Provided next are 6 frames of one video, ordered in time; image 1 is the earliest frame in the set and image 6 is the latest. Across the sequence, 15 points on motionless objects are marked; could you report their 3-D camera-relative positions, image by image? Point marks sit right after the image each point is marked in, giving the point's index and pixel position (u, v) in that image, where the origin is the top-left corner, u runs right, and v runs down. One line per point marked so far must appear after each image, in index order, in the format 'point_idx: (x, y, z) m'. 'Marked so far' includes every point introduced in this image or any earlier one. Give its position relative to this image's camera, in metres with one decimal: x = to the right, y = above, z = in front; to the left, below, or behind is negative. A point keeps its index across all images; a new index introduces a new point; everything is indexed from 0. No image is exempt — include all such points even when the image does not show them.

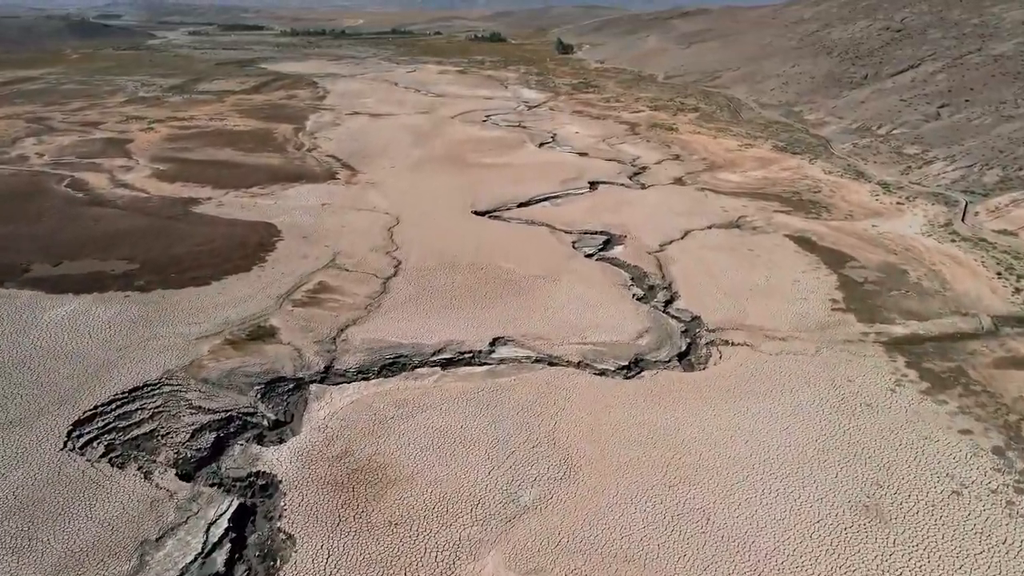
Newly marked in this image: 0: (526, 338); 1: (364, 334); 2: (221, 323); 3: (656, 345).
0: (+0.3, -1.1, +14.3) m
1: (-3.1, -1.0, +14.5) m
2: (-6.2, -0.8, +14.6) m
3: (+3.0, -1.2, +14.1) m
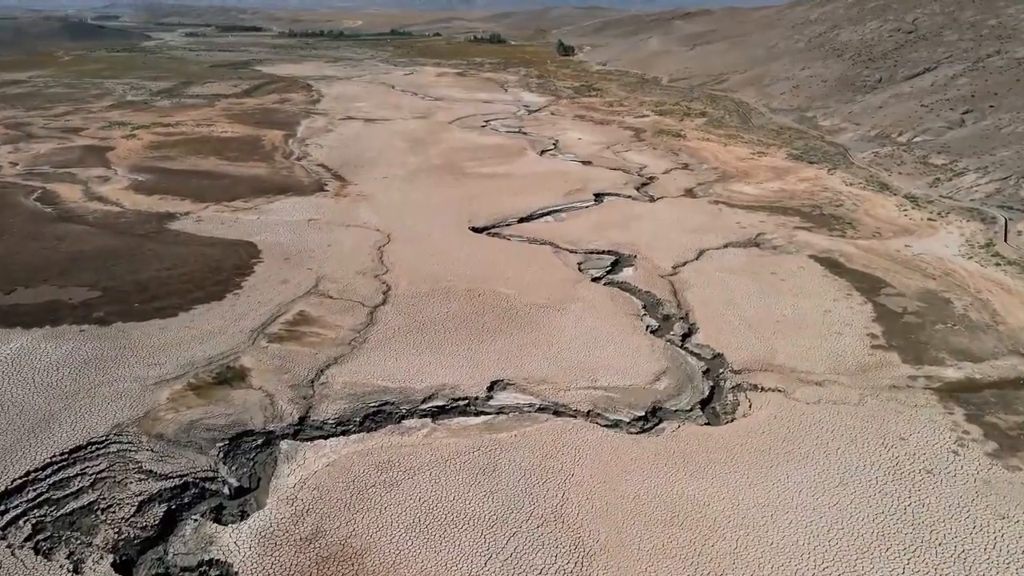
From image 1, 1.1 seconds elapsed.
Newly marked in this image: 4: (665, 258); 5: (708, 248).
0: (+0.3, -1.7, +12.7) m
1: (-3.1, -1.7, +12.9) m
2: (-6.2, -1.4, +12.9) m
3: (+3.0, -1.9, +12.4) m
4: (+4.2, +0.8, +18.8) m
5: (+5.6, +1.1, +19.6) m
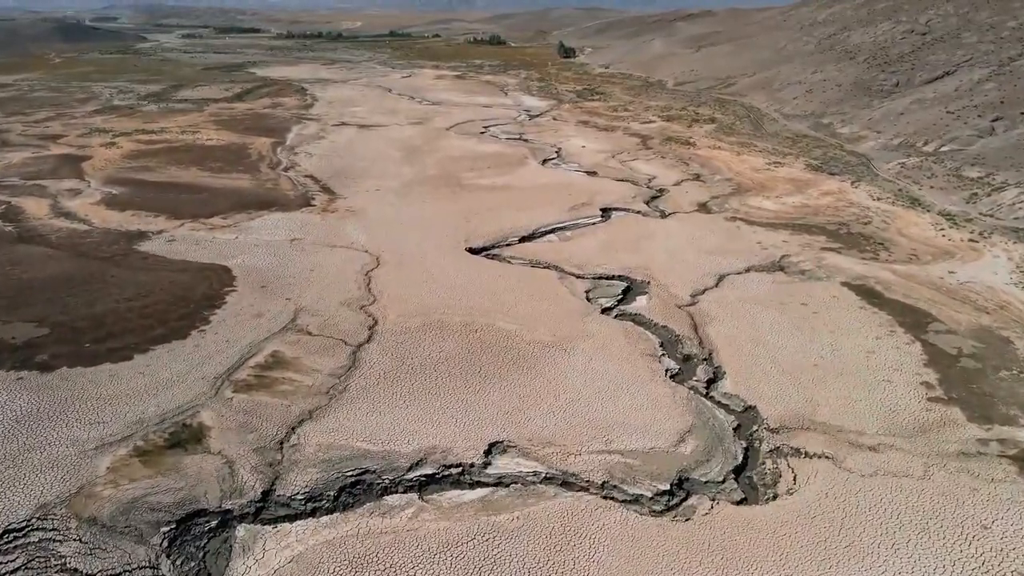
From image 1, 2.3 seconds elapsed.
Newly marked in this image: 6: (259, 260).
0: (+0.3, -2.5, +10.9) m
1: (-3.1, -2.4, +11.1) m
2: (-6.2, -2.2, +11.1) m
3: (+3.0, -2.6, +10.6) m
4: (+4.2, +0.1, +17.0) m
5: (+5.6, +0.4, +17.8) m
6: (-6.8, +0.7, +18.4) m
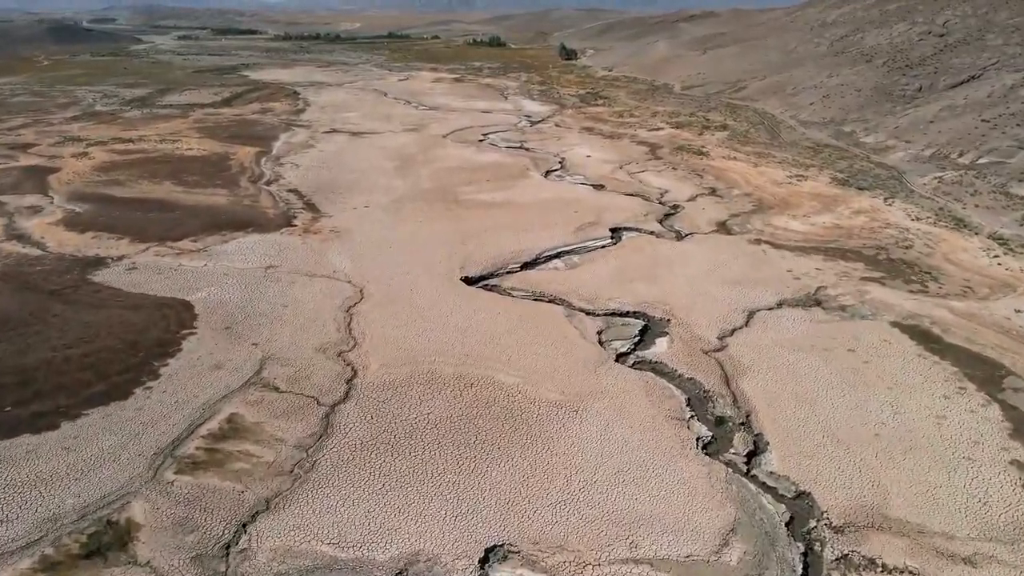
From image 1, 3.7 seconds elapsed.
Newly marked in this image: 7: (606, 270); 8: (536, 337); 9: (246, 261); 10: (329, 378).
0: (+0.3, -3.3, +8.8) m
1: (-3.1, -3.3, +9.0) m
2: (-6.1, -3.0, +9.0) m
3: (+3.0, -3.5, +8.5) m
4: (+4.2, -0.8, +14.9) m
5: (+5.6, -0.5, +15.6) m
6: (-6.8, -0.1, +16.3) m
7: (+2.5, +0.5, +17.9) m
8: (+0.5, -1.0, +14.2) m
9: (-7.2, +0.7, +18.4) m
10: (-3.4, -1.7, +12.7) m
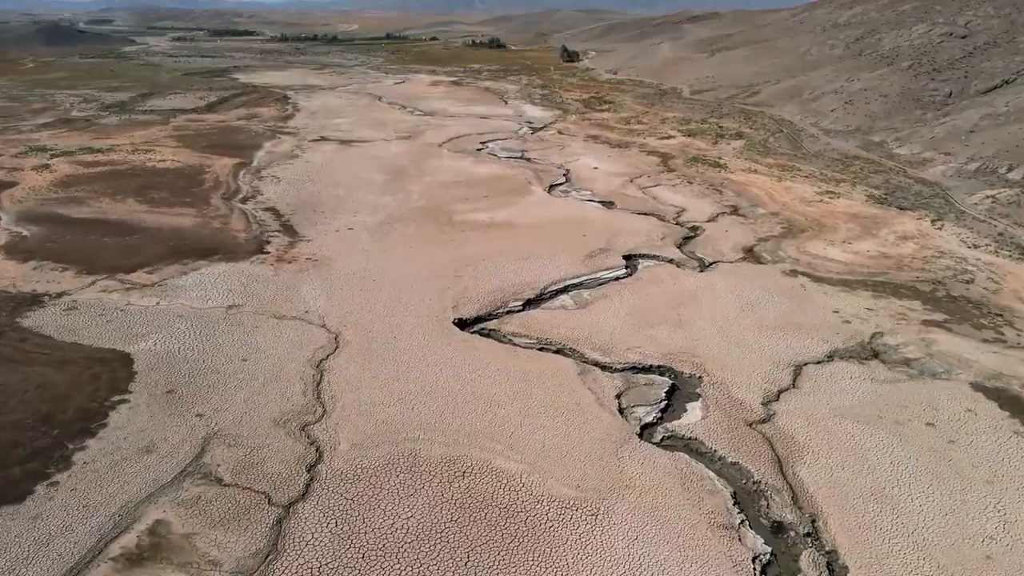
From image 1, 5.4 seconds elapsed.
0: (+0.4, -4.3, +6.3) m
1: (-3.0, -4.3, +6.5) m
2: (-6.1, -4.0, +6.5) m
3: (+3.0, -4.4, +6.0) m
4: (+4.3, -1.8, +12.4) m
5: (+5.6, -1.4, +13.2) m
6: (-6.8, -1.1, +13.8) m
7: (+2.5, -0.5, +15.4) m
8: (+0.5, -2.0, +11.7) m
9: (-7.1, -0.3, +15.9) m
10: (-3.4, -2.6, +10.2) m
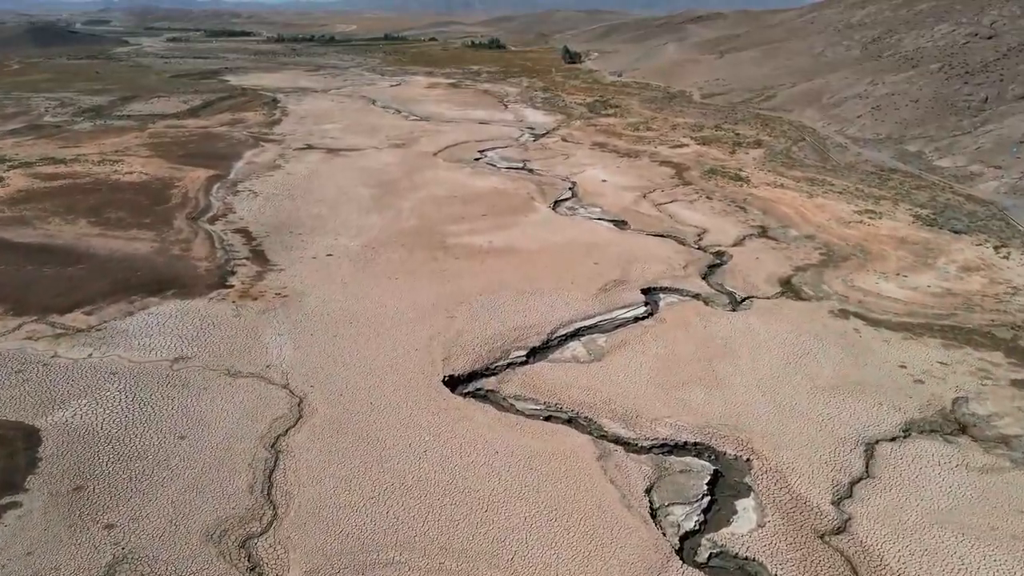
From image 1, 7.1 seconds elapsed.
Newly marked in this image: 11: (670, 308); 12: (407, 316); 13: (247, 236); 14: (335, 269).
0: (+0.4, -5.2, +3.7) m
1: (-3.0, -5.2, +3.9) m
2: (-6.1, -4.9, +3.9) m
3: (+3.1, -5.3, +3.4) m
4: (+4.3, -2.7, +9.8) m
5: (+5.7, -2.4, +10.6) m
6: (-6.7, -2.0, +11.2) m
7: (+2.5, -1.4, +12.8) m
8: (+0.5, -2.9, +9.1) m
9: (-7.1, -1.2, +13.4) m
10: (-3.4, -3.6, +7.6) m
11: (+3.5, -0.5, +15.2) m
12: (-2.3, -0.6, +14.7) m
13: (-7.6, +1.5, +19.7) m
14: (-4.5, +0.5, +17.4) m
